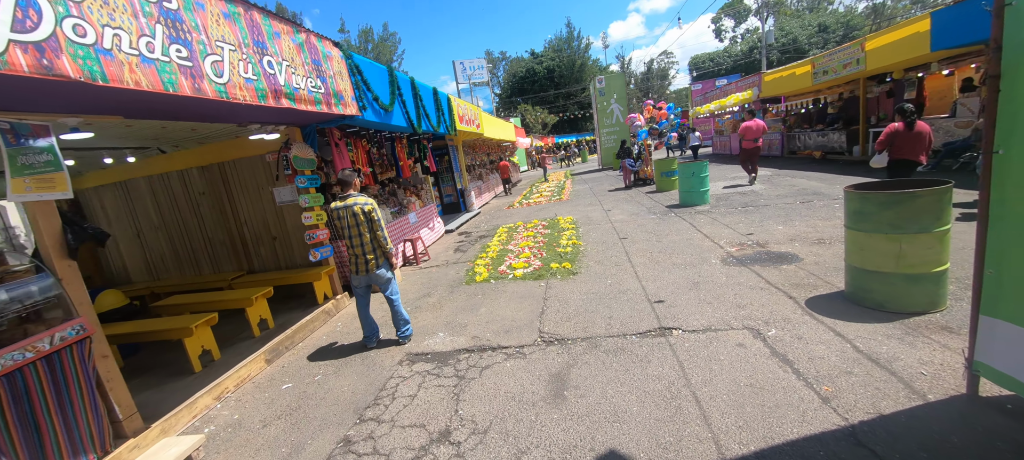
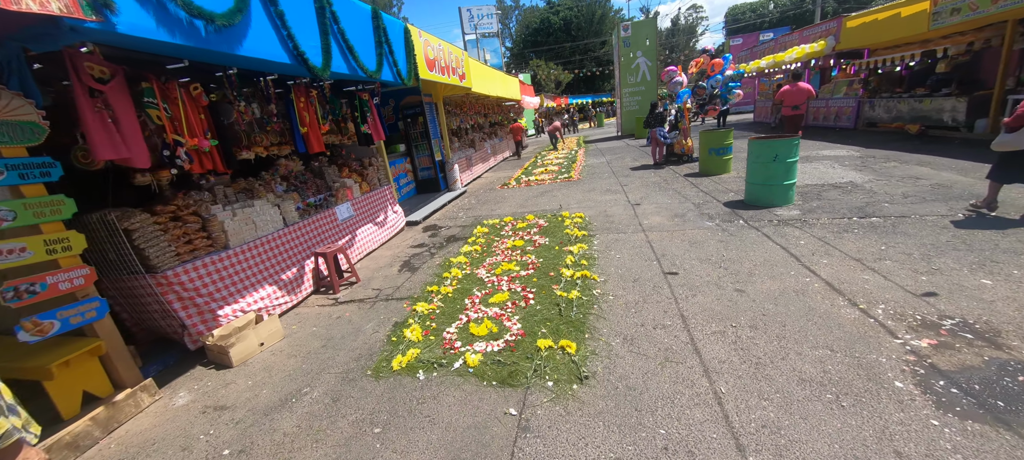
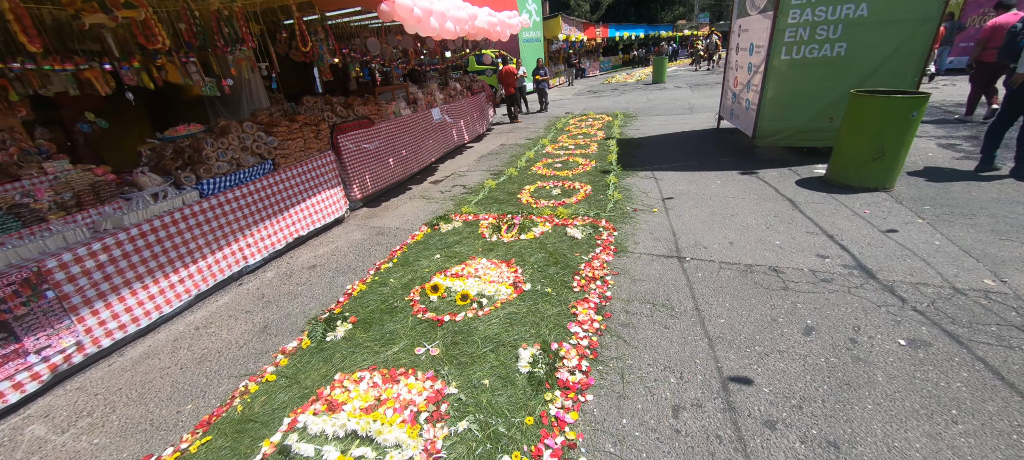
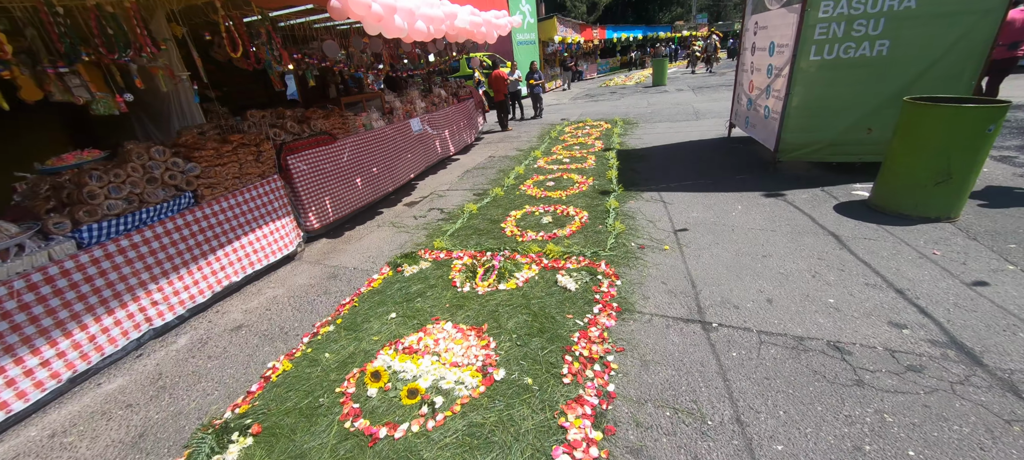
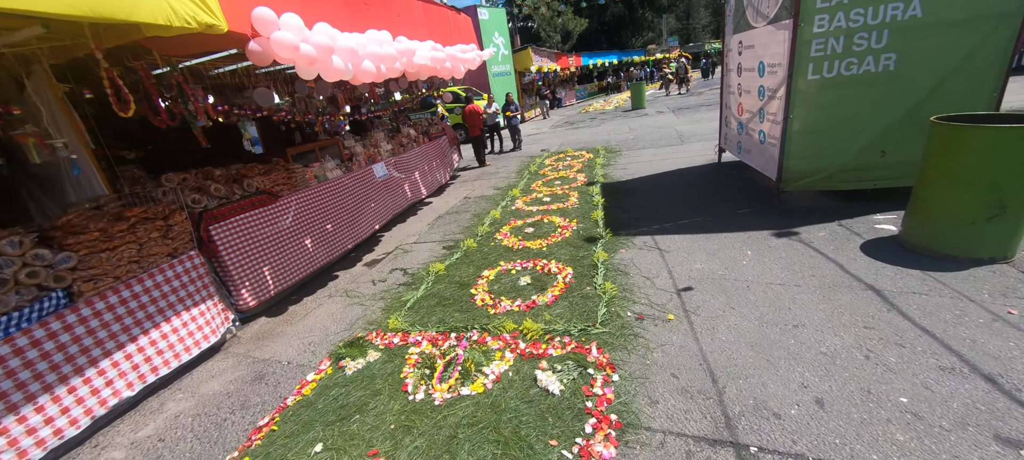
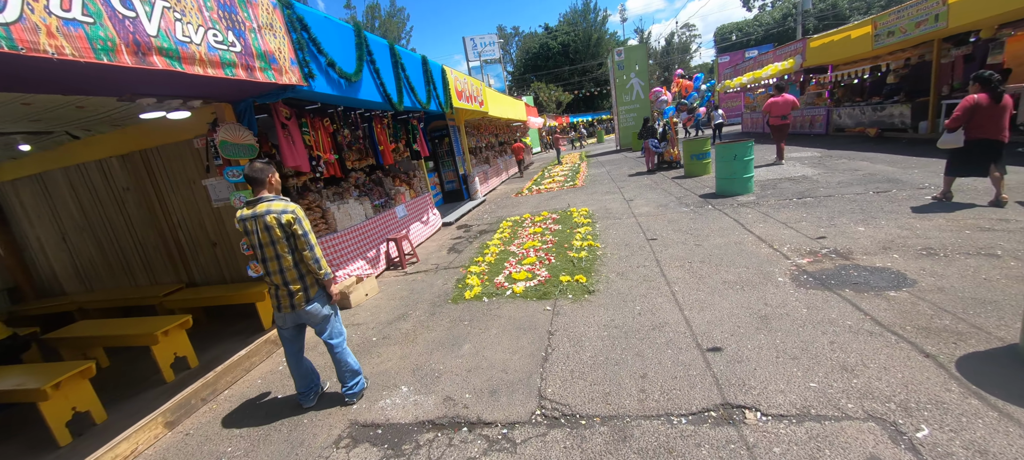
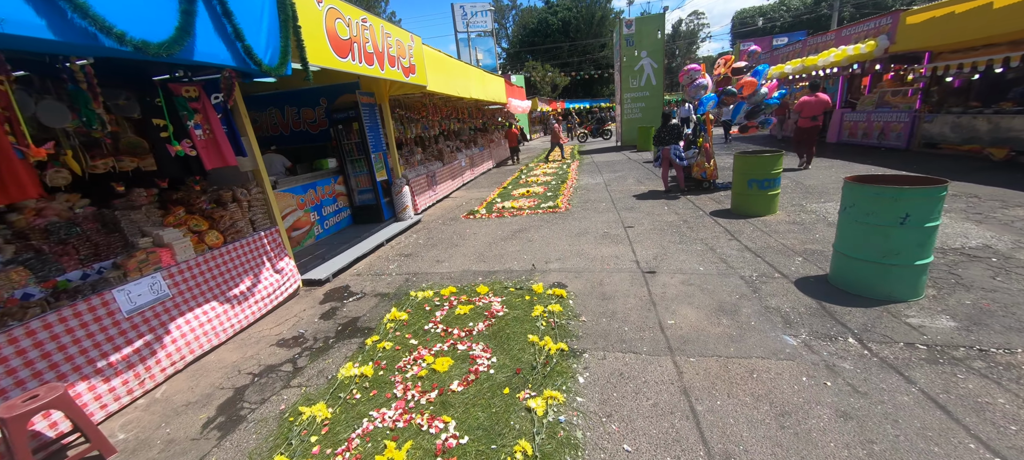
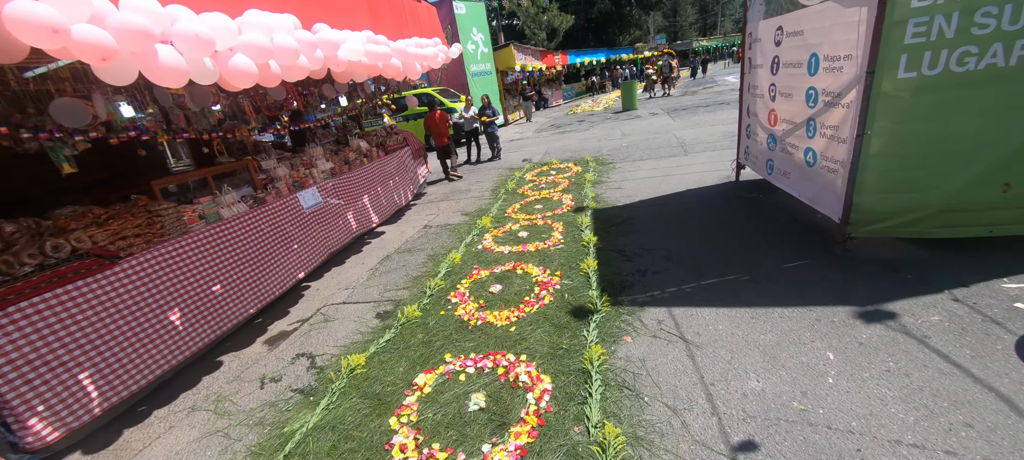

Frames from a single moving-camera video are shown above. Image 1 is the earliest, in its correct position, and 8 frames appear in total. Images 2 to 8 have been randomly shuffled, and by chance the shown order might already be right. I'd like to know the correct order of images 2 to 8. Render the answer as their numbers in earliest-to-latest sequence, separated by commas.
6, 2, 7, 3, 4, 5, 8
